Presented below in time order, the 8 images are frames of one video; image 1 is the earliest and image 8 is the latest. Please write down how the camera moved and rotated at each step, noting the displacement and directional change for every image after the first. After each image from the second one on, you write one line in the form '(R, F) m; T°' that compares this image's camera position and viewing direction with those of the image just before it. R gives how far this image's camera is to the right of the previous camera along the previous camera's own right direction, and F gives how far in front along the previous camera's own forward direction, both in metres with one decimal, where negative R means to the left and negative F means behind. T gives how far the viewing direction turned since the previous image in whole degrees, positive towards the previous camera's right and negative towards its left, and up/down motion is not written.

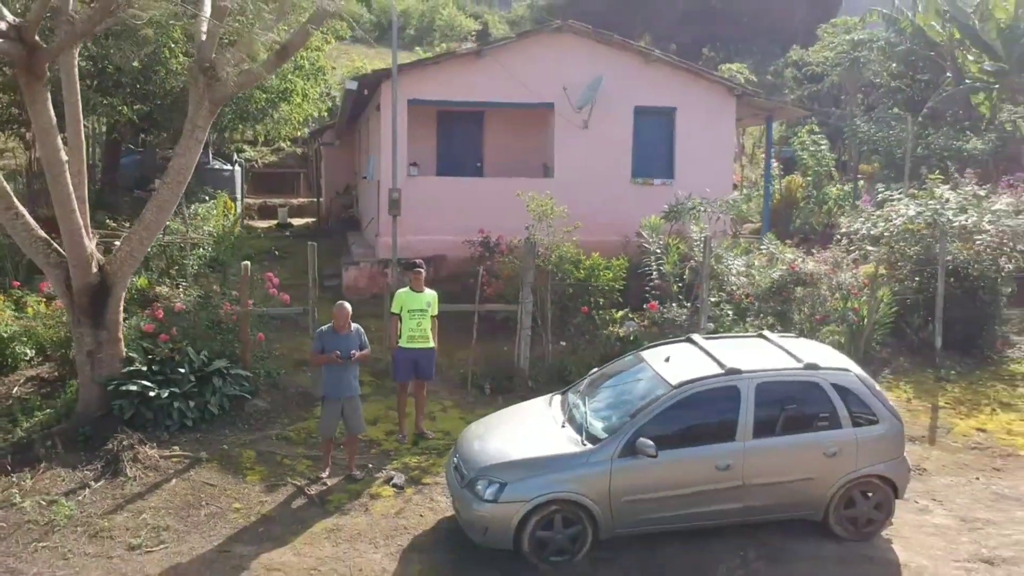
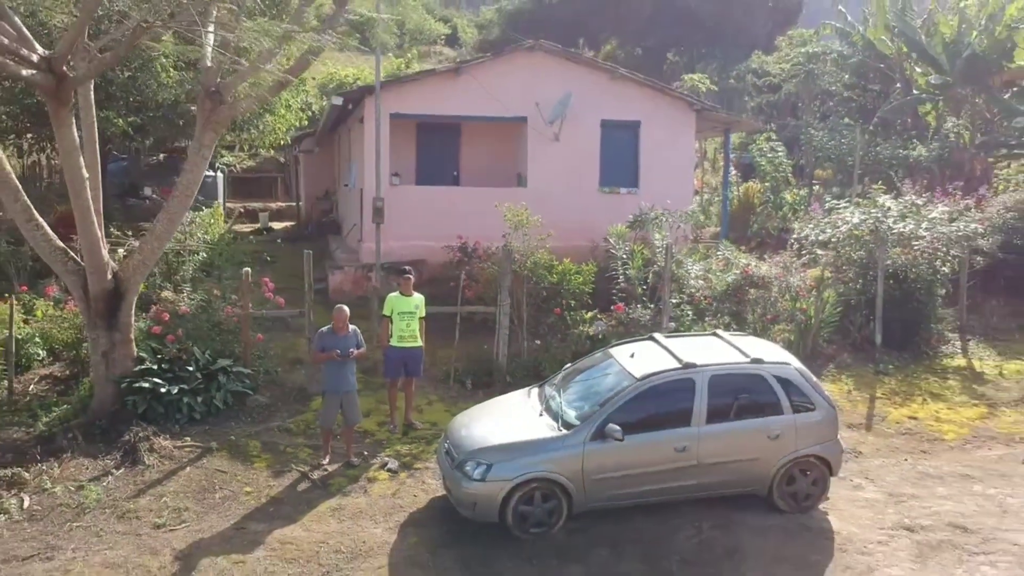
(-0.1, -0.9) m; +2°
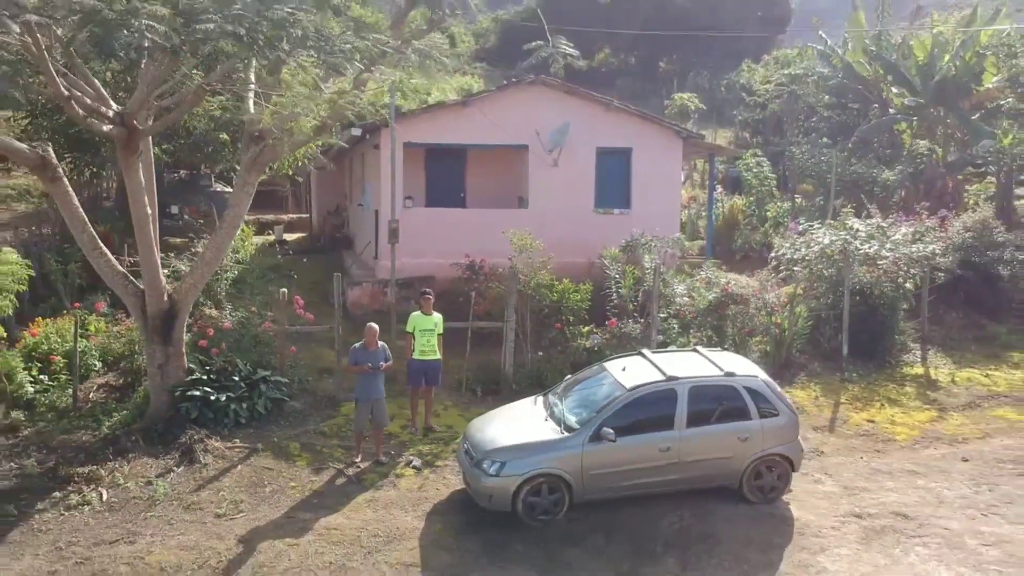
(-0.1, -1.3) m; 0°
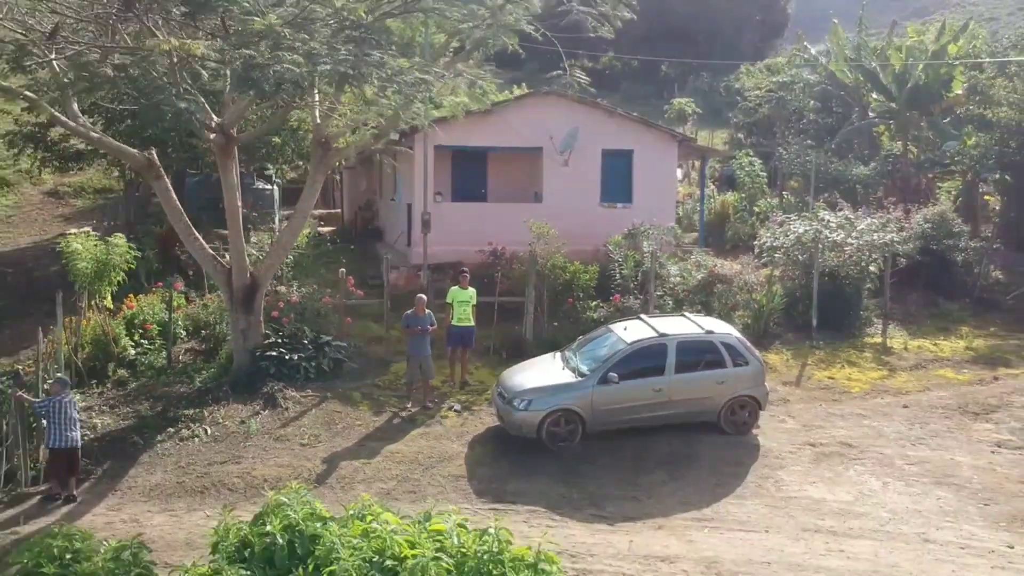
(-0.2, -2.2) m; 0°
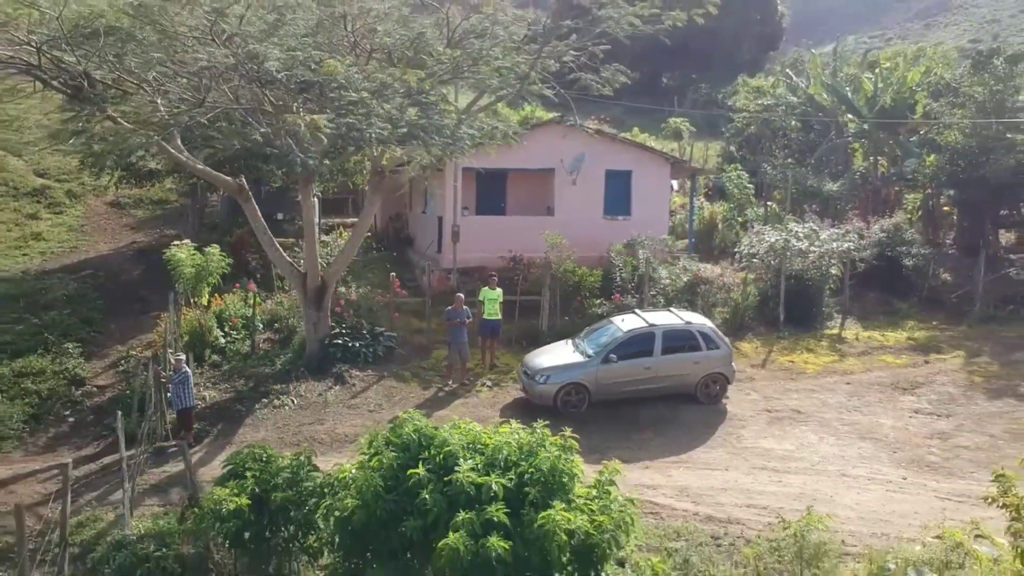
(-0.2, -3.0) m; 0°
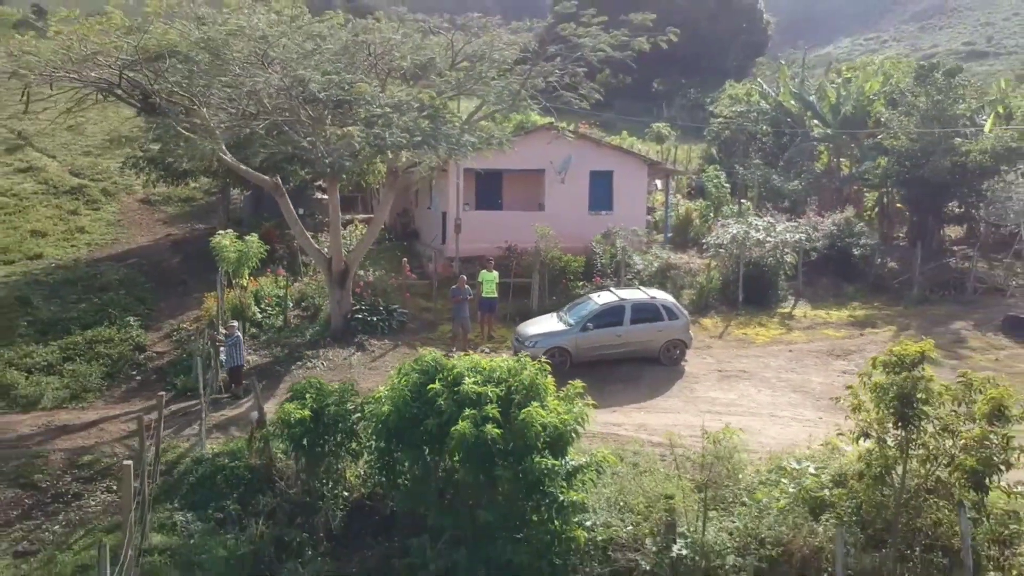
(+0.1, -2.8) m; 0°
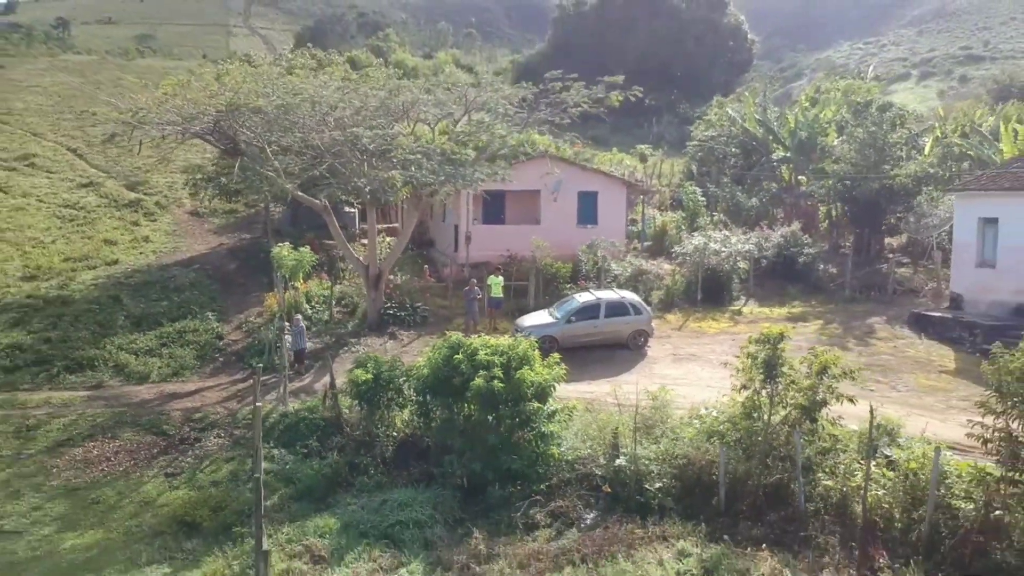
(+0.1, -4.7) m; 0°
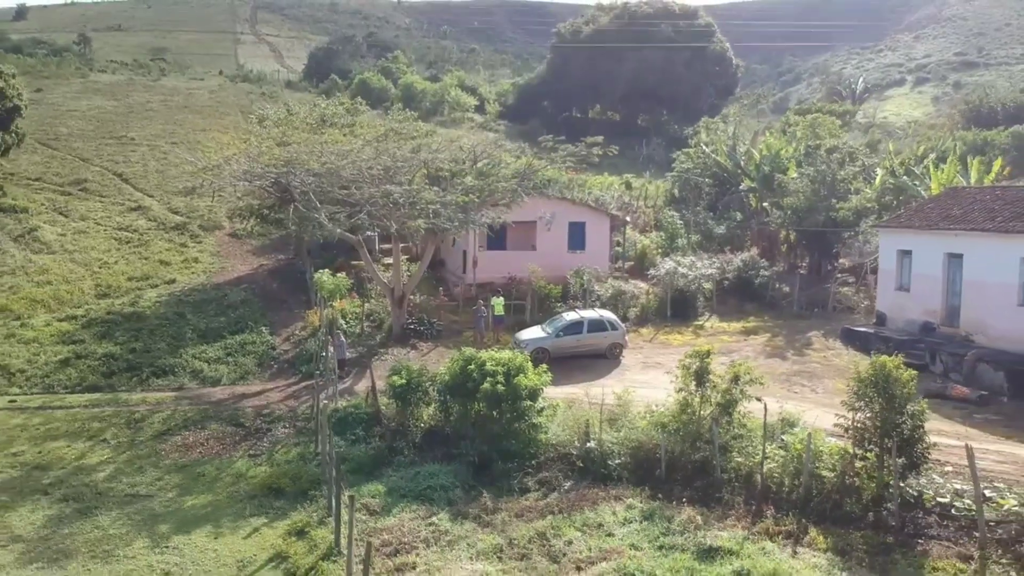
(0.0, -4.9) m; 0°
